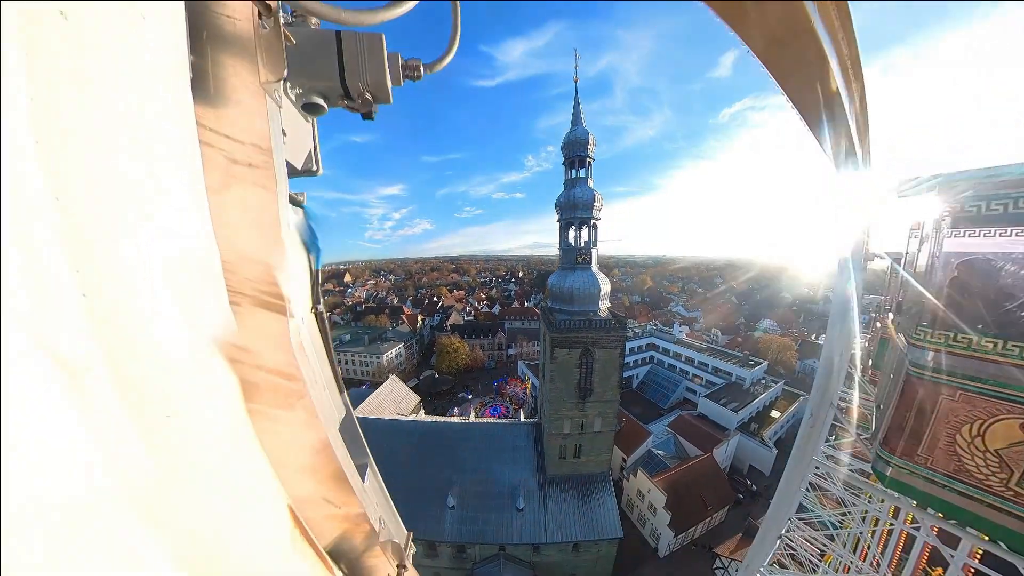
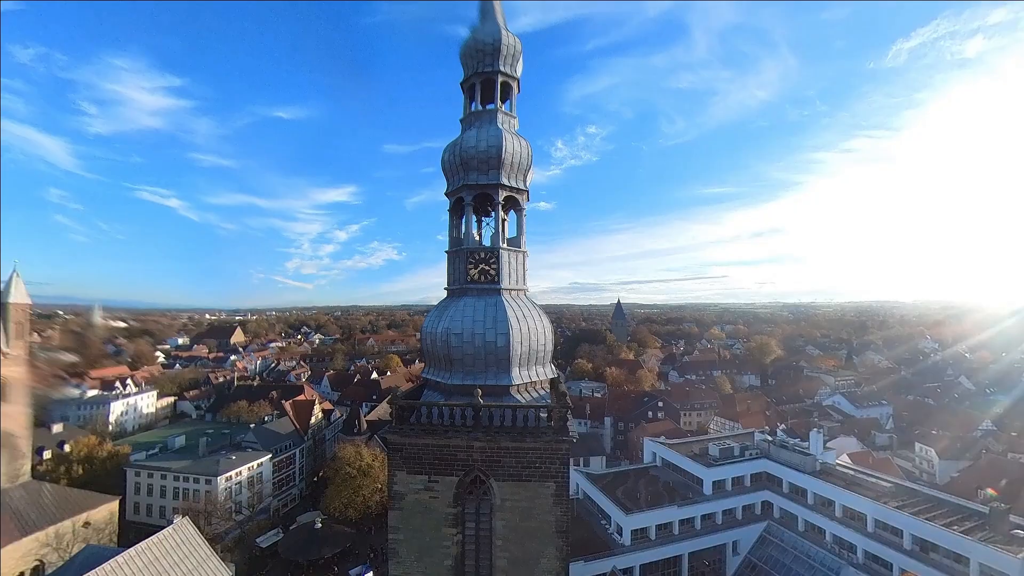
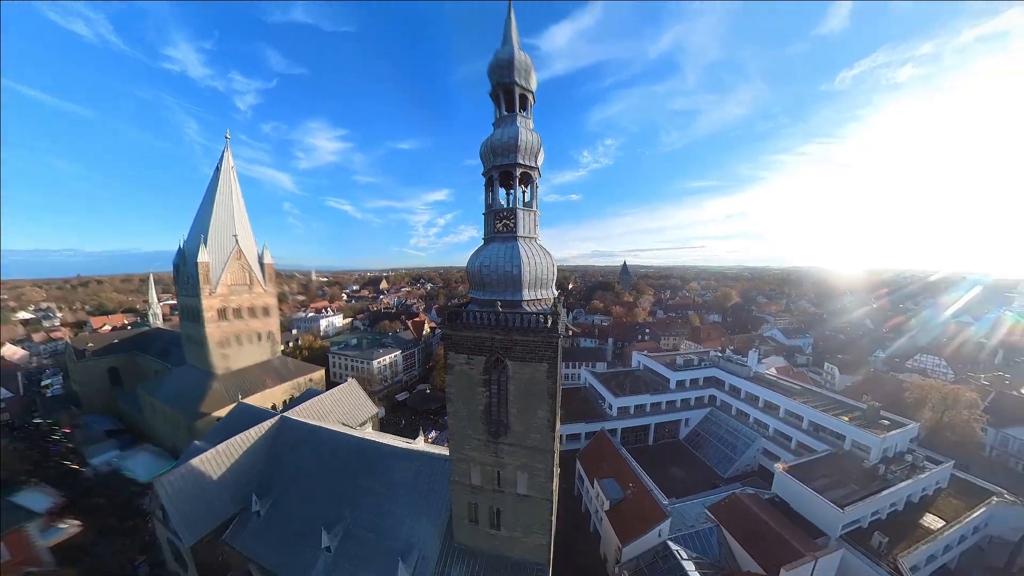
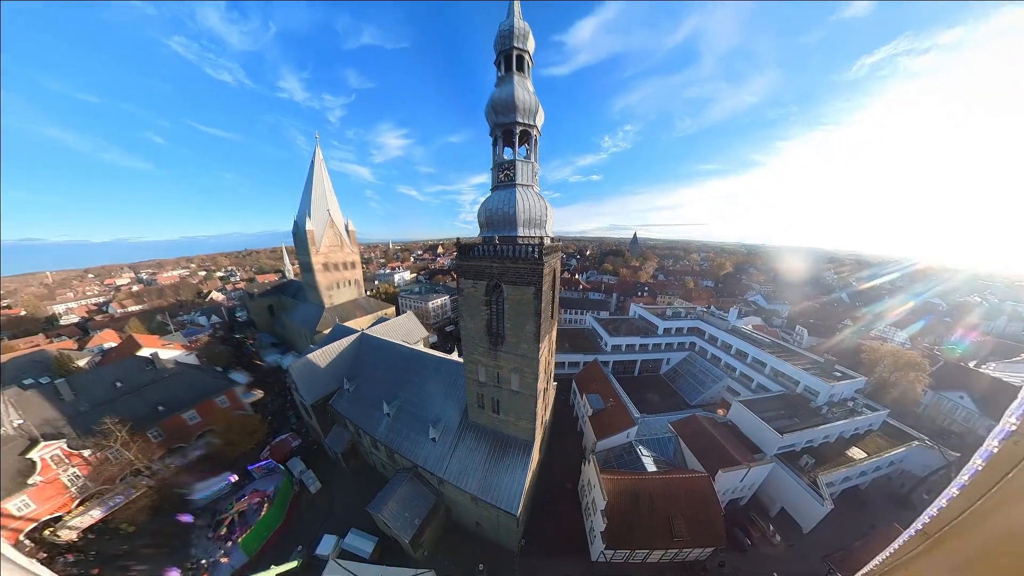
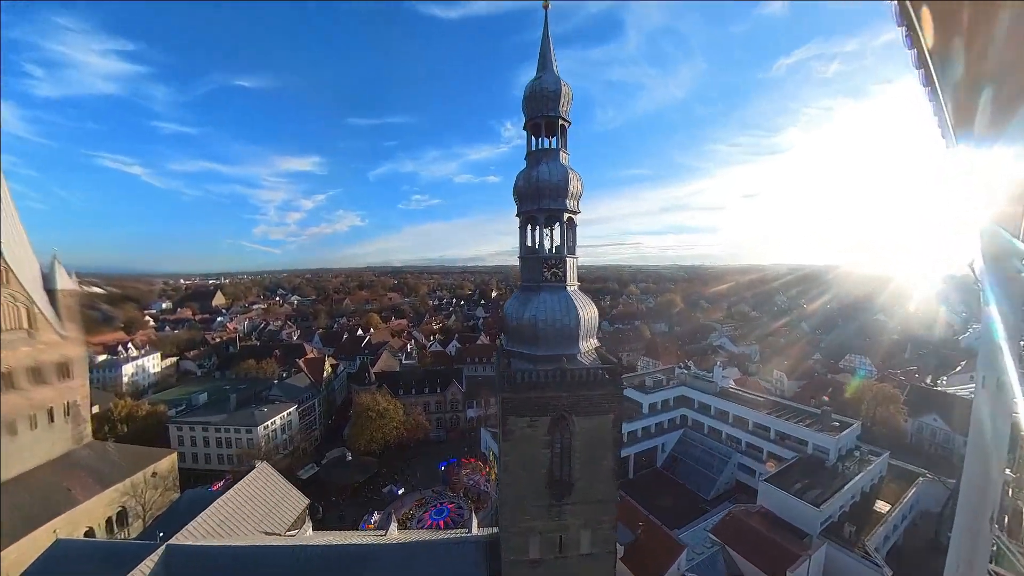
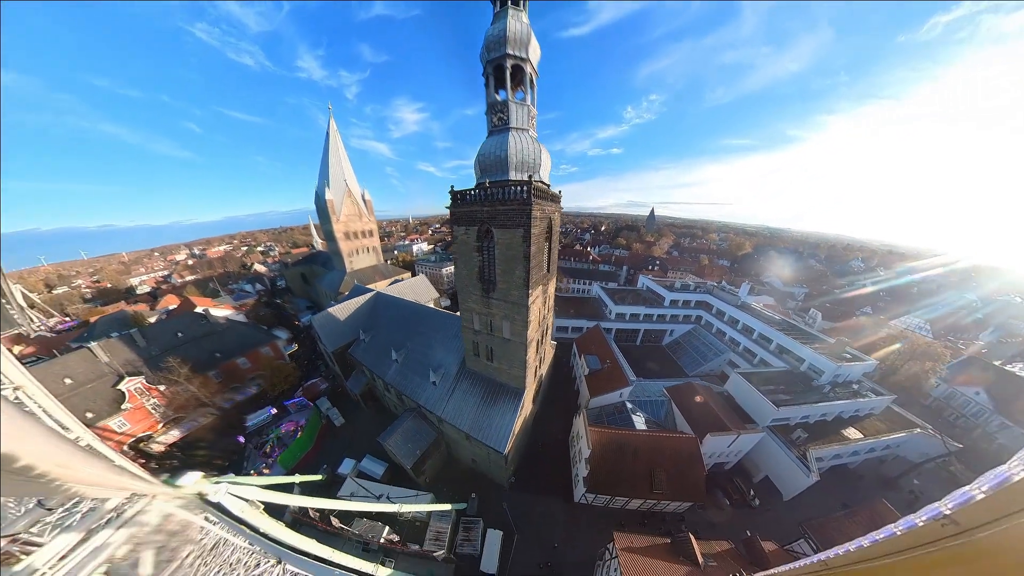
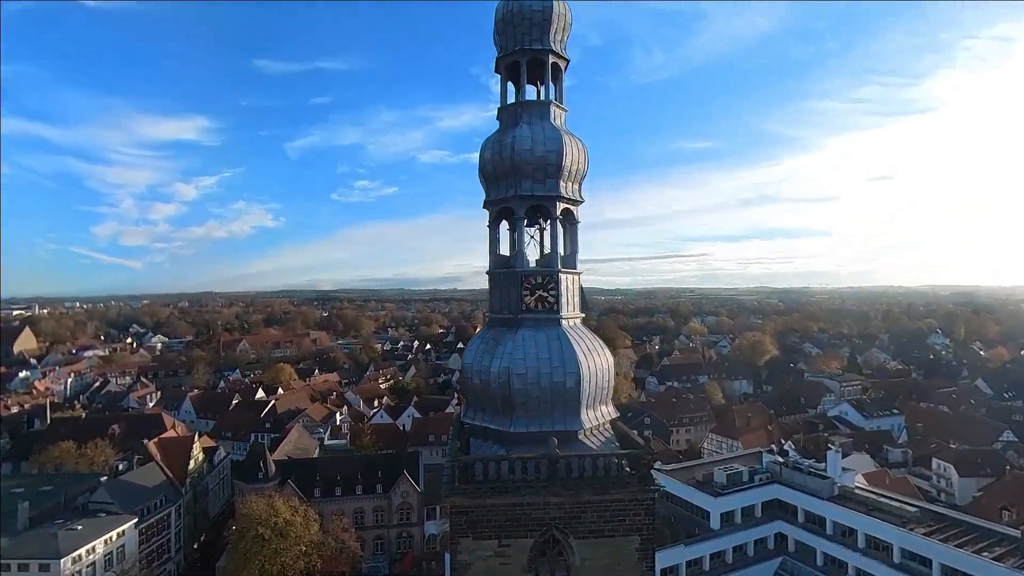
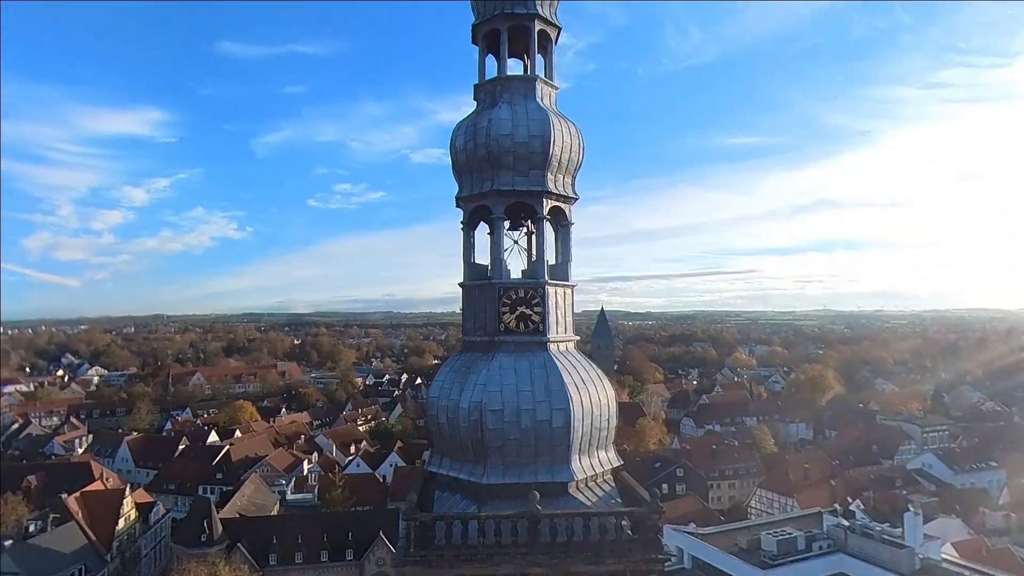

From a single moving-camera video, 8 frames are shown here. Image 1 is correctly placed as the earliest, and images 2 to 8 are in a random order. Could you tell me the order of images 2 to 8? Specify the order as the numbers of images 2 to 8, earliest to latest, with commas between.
5, 7, 8, 2, 3, 4, 6
